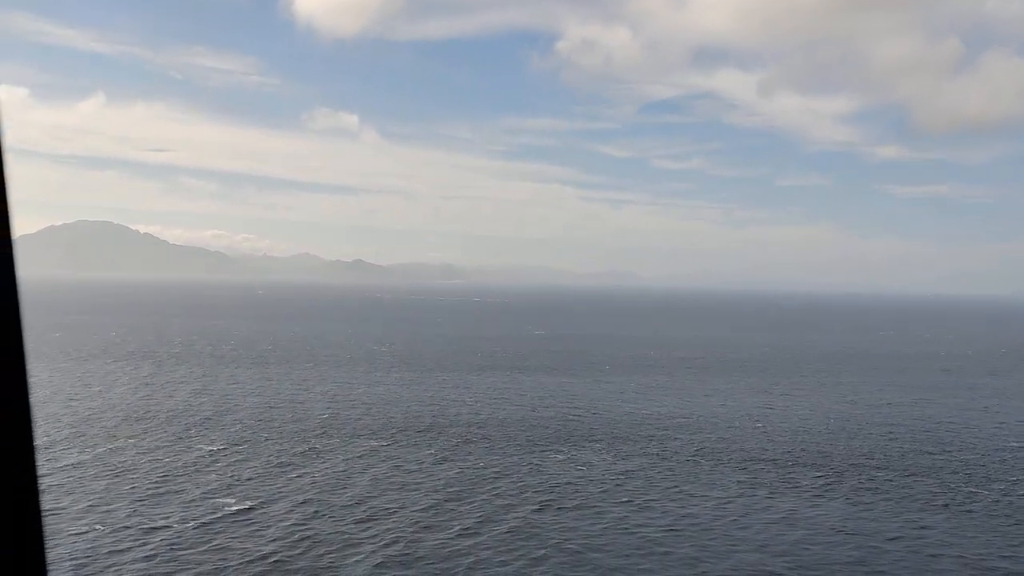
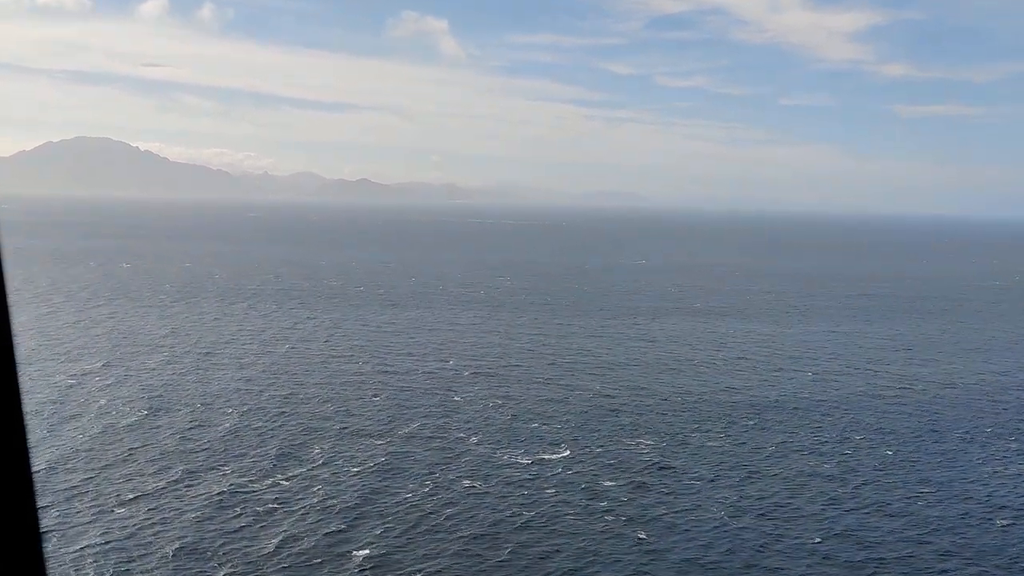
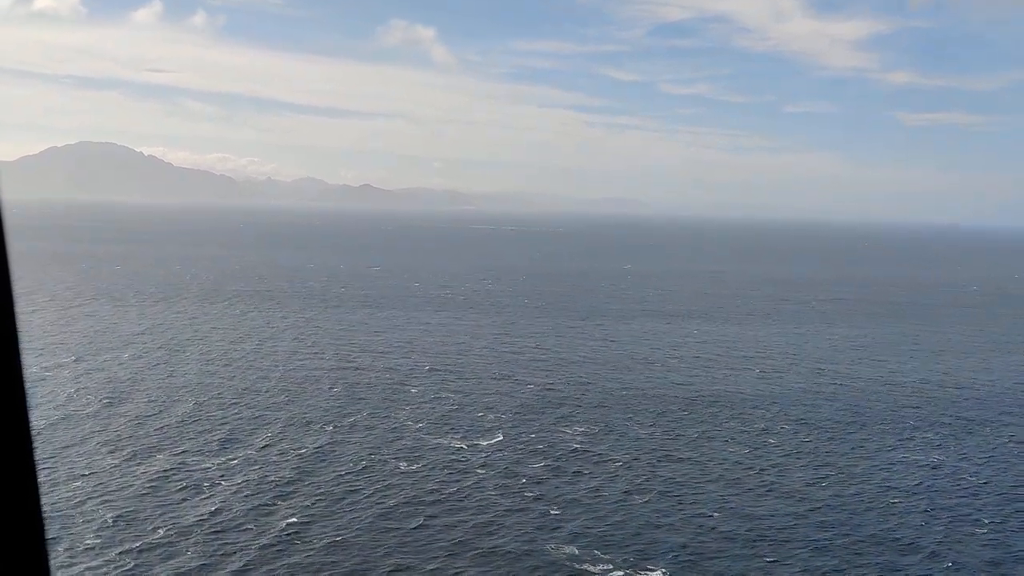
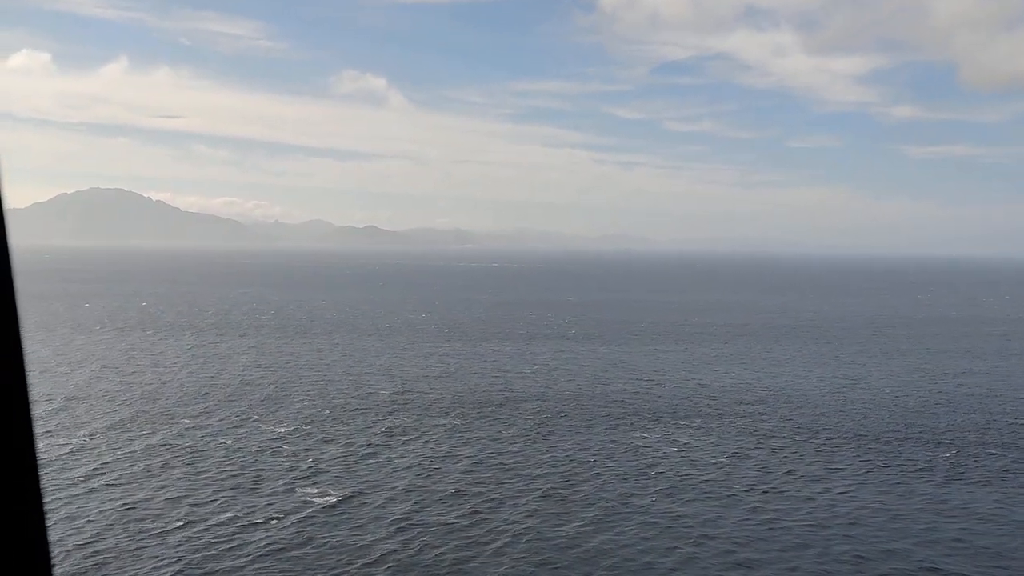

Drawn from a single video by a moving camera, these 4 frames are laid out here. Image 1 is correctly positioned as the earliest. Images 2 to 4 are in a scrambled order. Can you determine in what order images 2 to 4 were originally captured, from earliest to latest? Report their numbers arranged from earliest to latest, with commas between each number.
4, 3, 2
